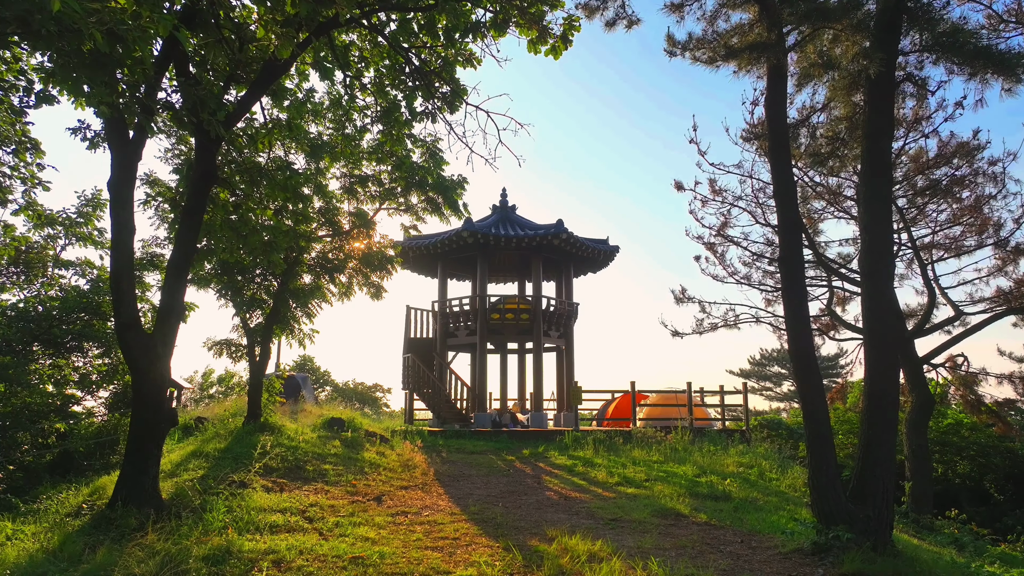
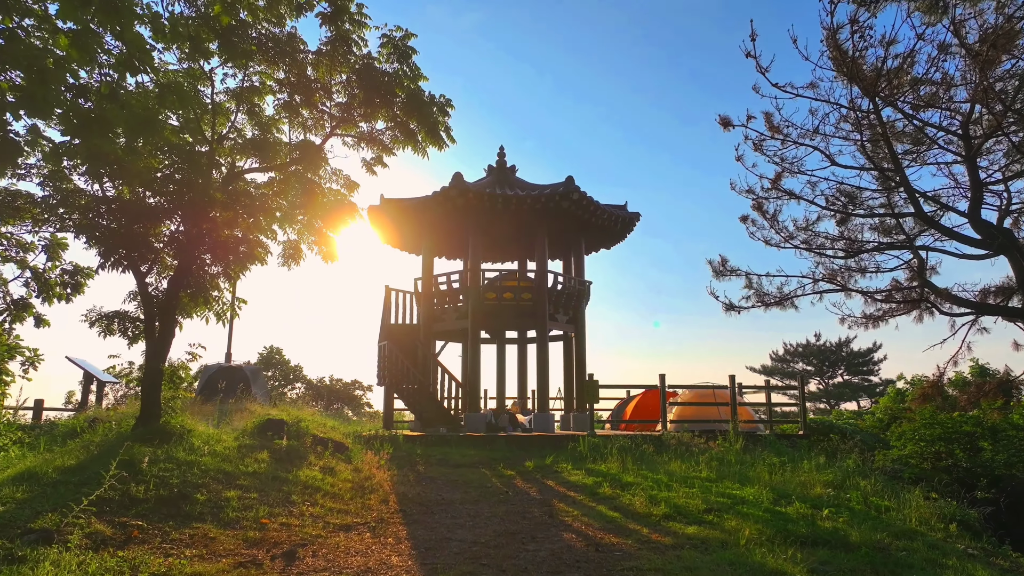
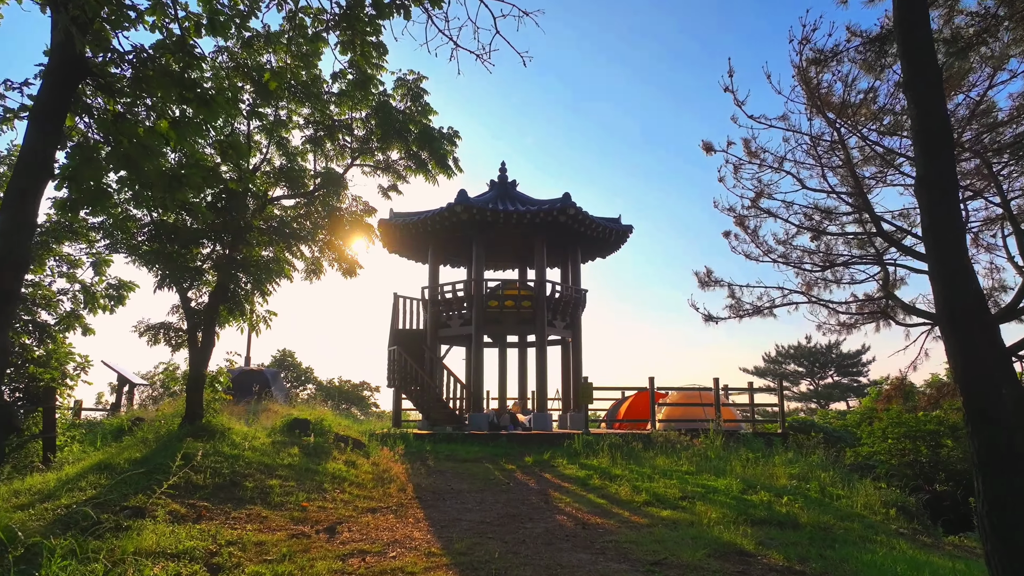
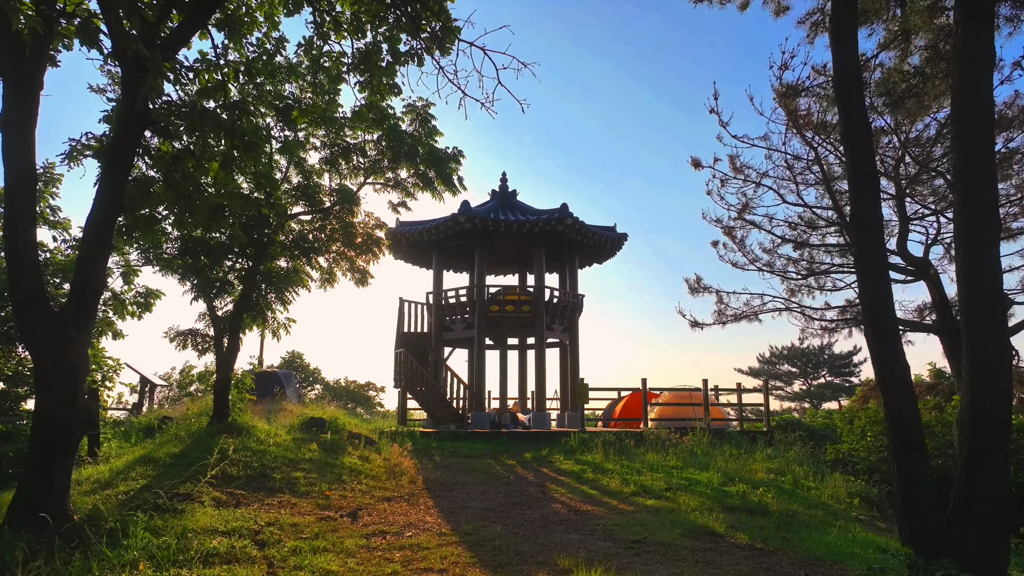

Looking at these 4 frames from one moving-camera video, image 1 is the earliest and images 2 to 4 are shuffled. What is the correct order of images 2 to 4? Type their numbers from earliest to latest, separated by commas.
4, 3, 2
